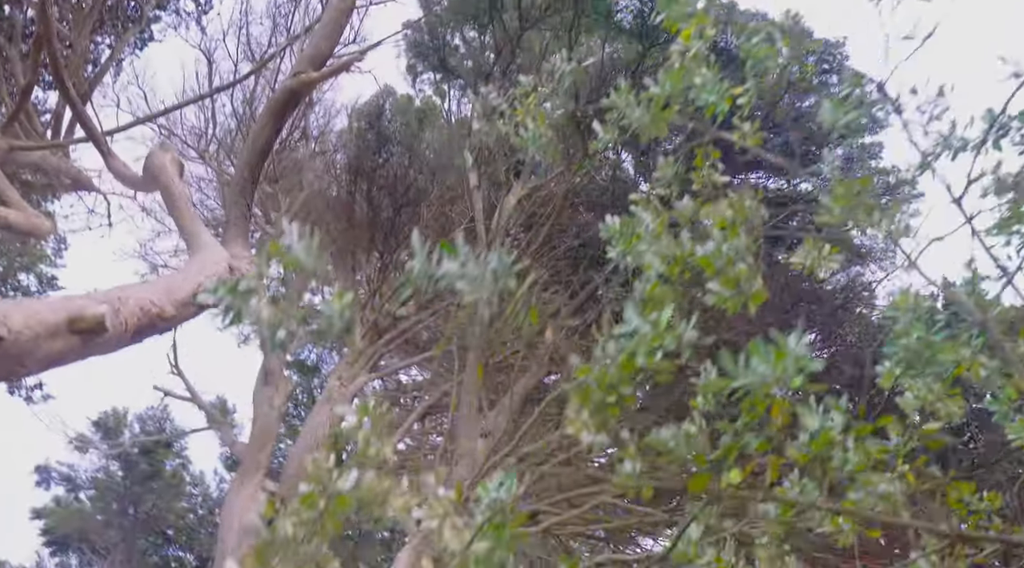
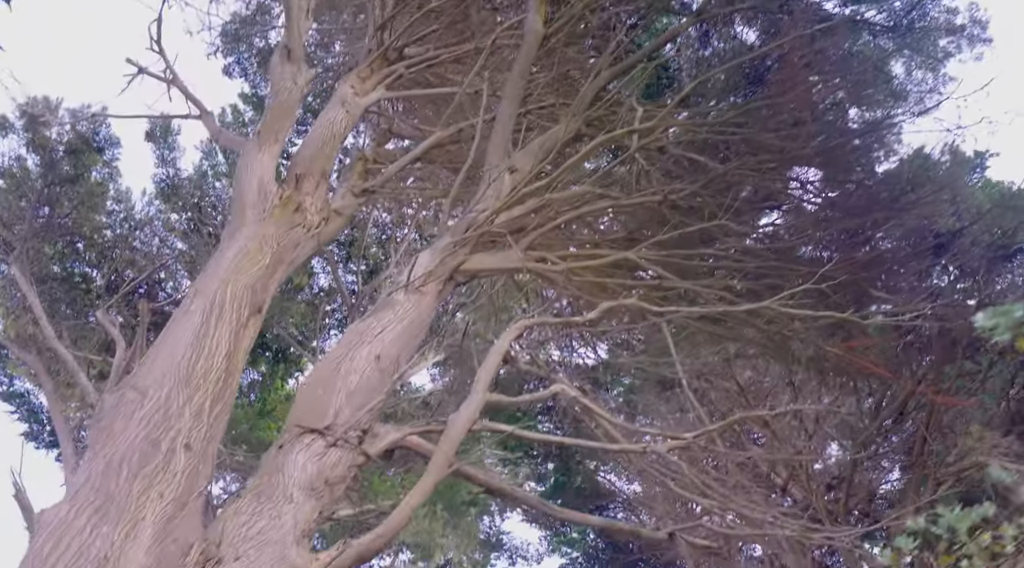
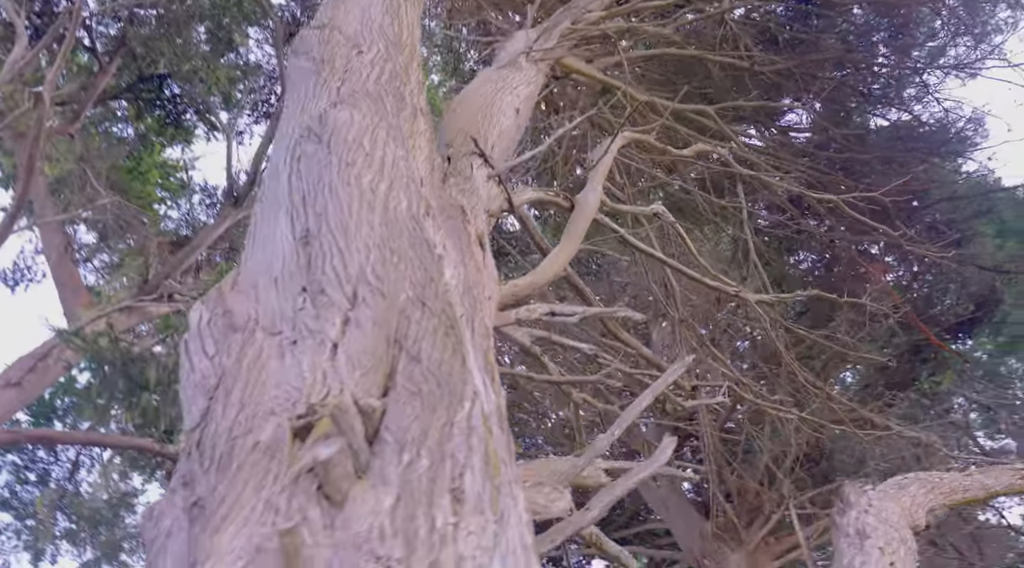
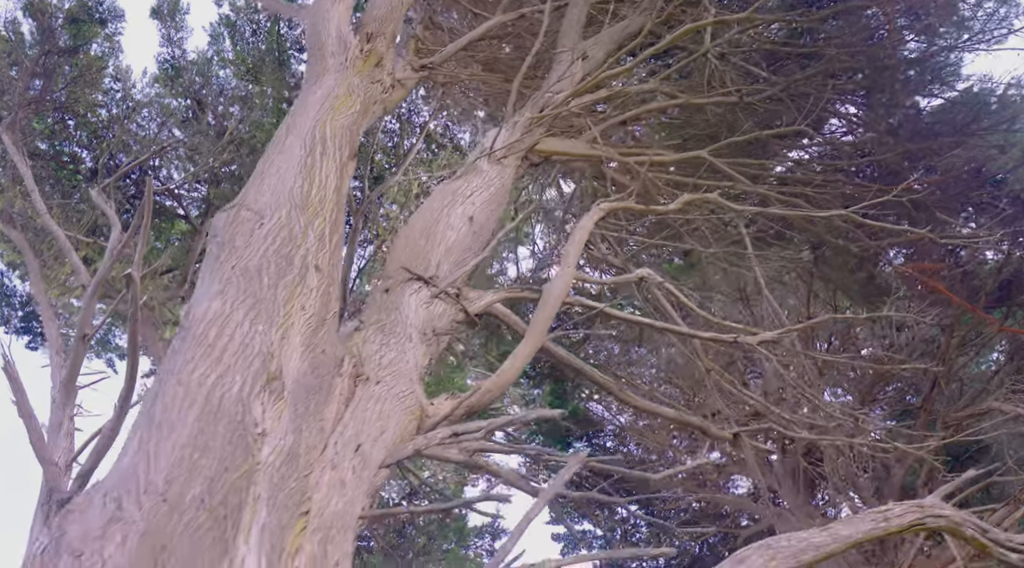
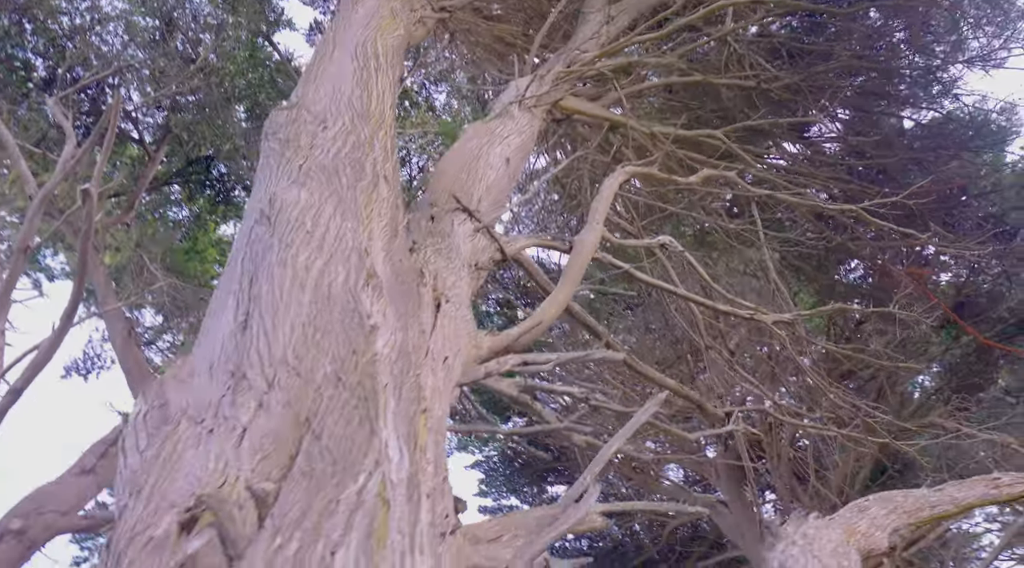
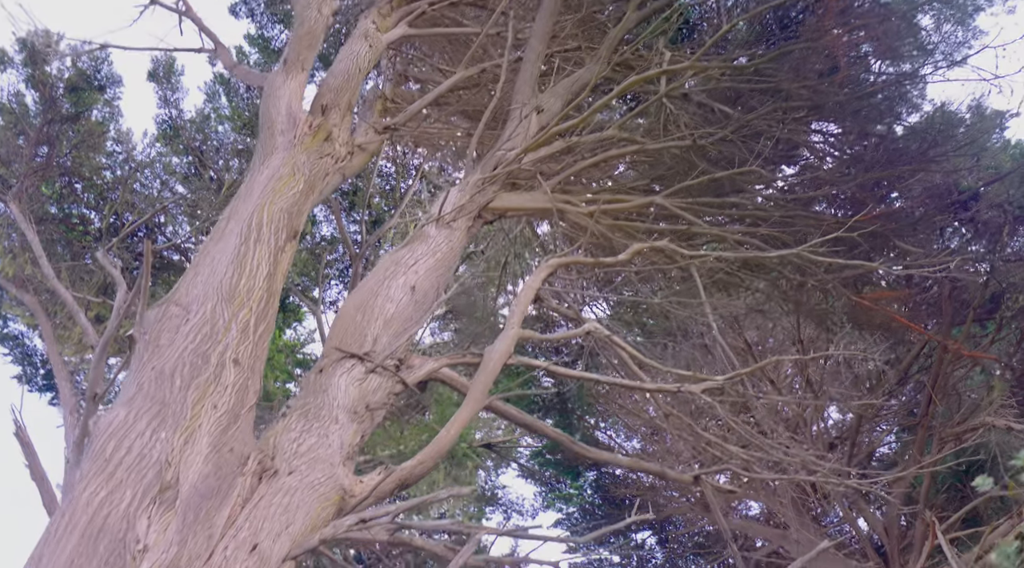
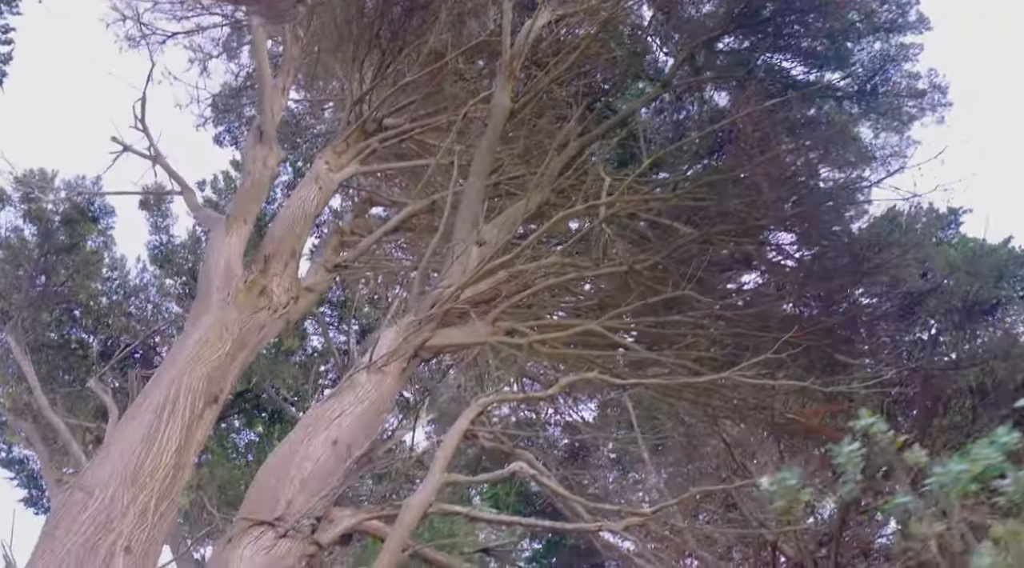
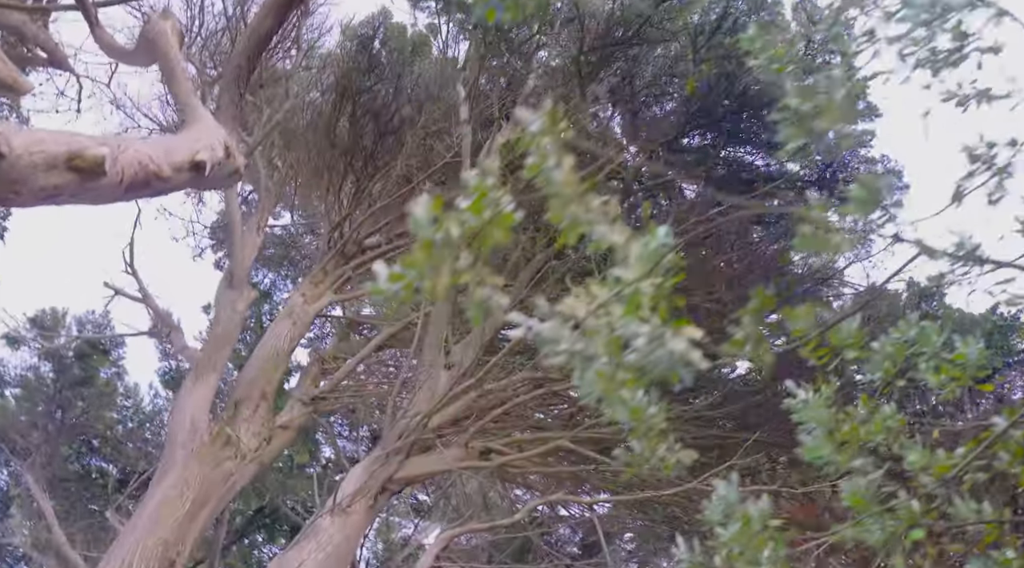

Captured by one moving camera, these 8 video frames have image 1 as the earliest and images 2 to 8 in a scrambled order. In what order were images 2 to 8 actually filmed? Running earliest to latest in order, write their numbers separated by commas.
8, 7, 2, 6, 4, 5, 3
